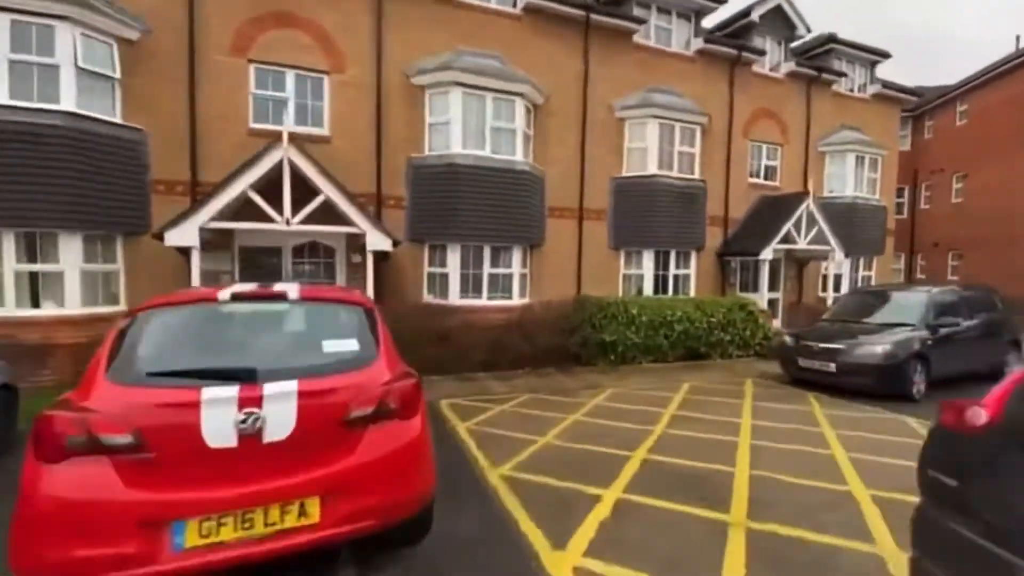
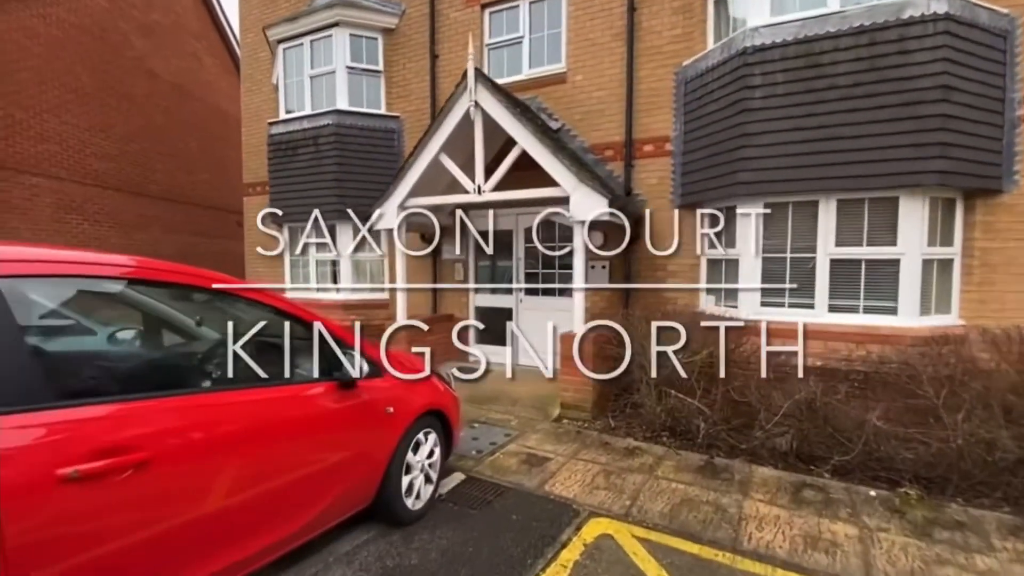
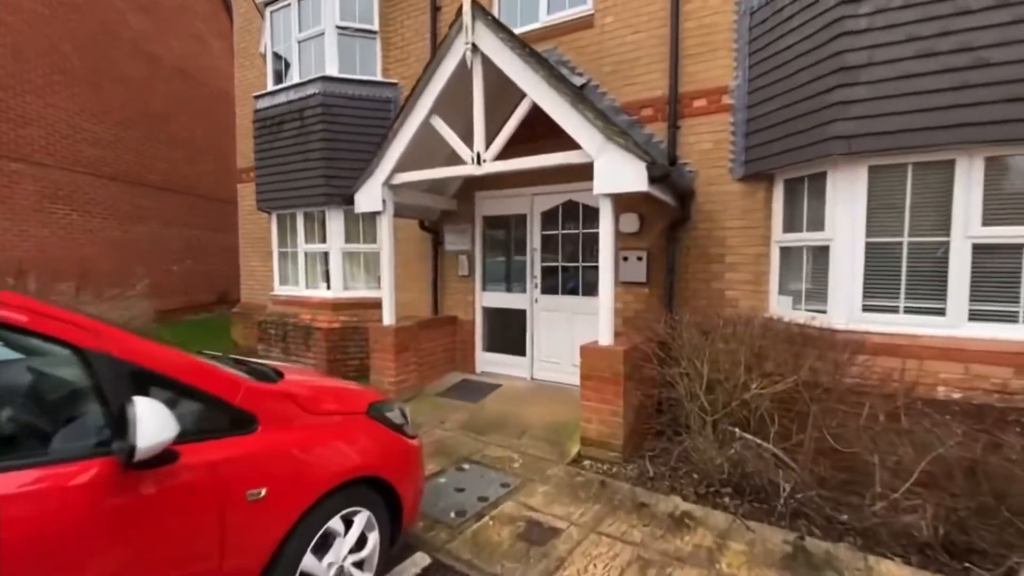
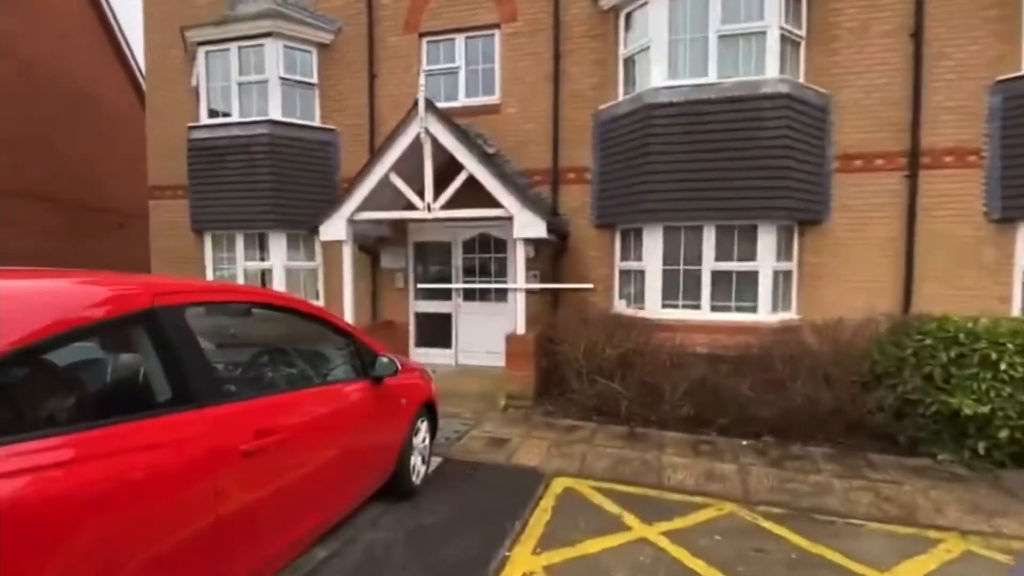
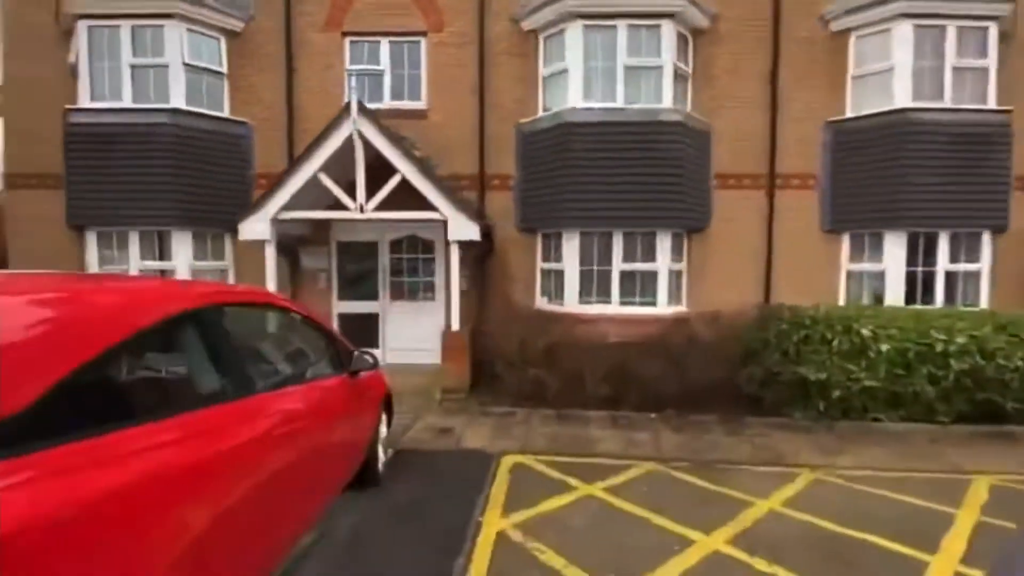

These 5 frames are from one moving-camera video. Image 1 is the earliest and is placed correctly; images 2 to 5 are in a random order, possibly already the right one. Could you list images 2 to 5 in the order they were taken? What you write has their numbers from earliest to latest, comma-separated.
5, 4, 2, 3
